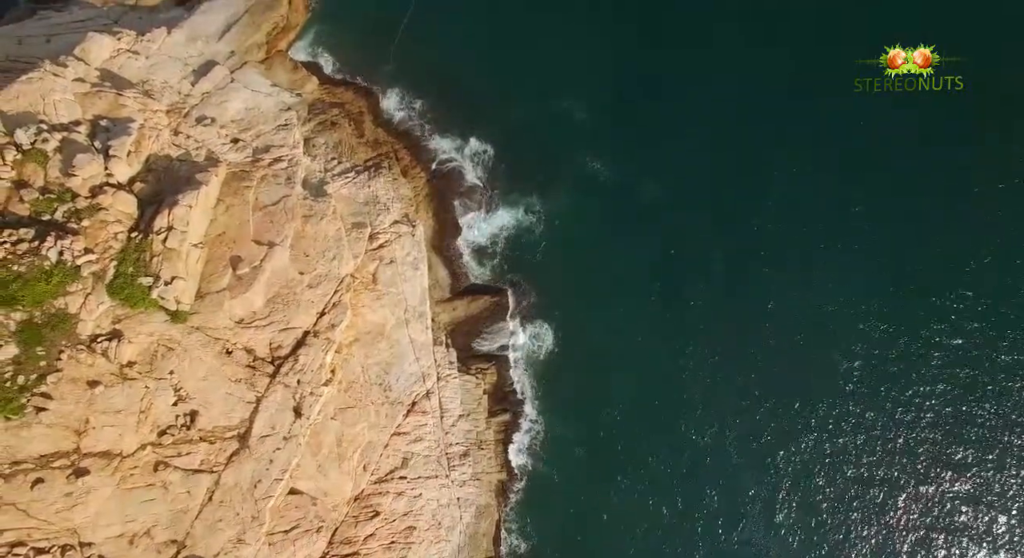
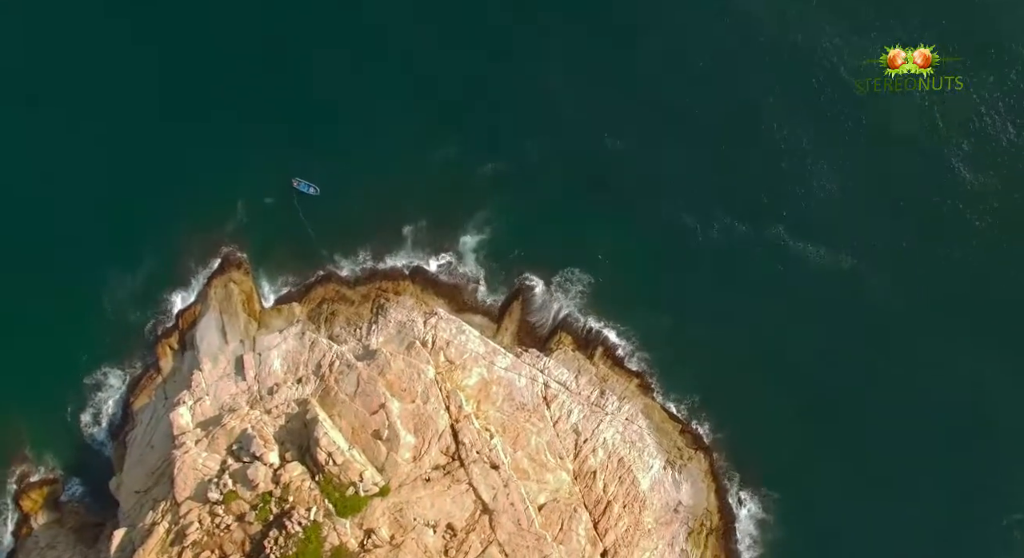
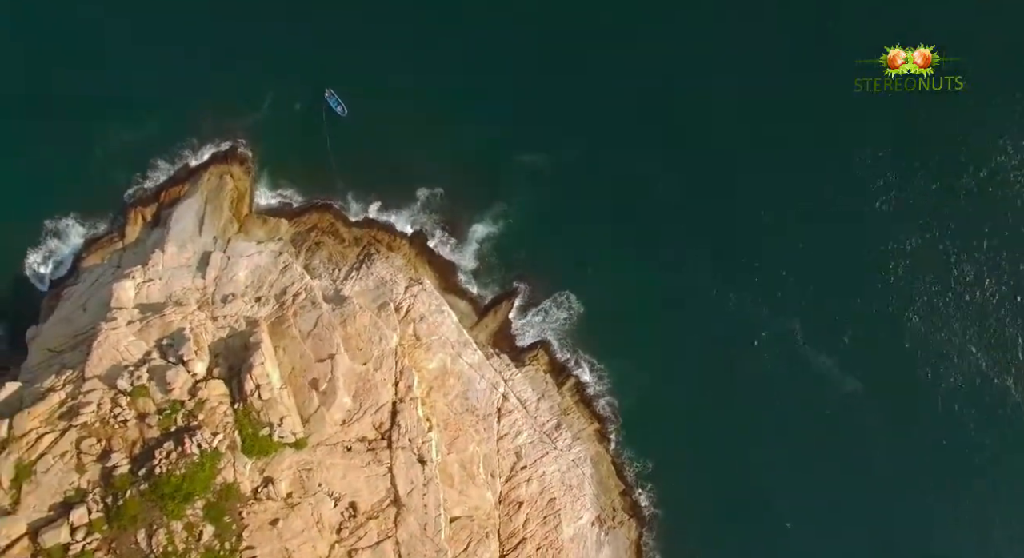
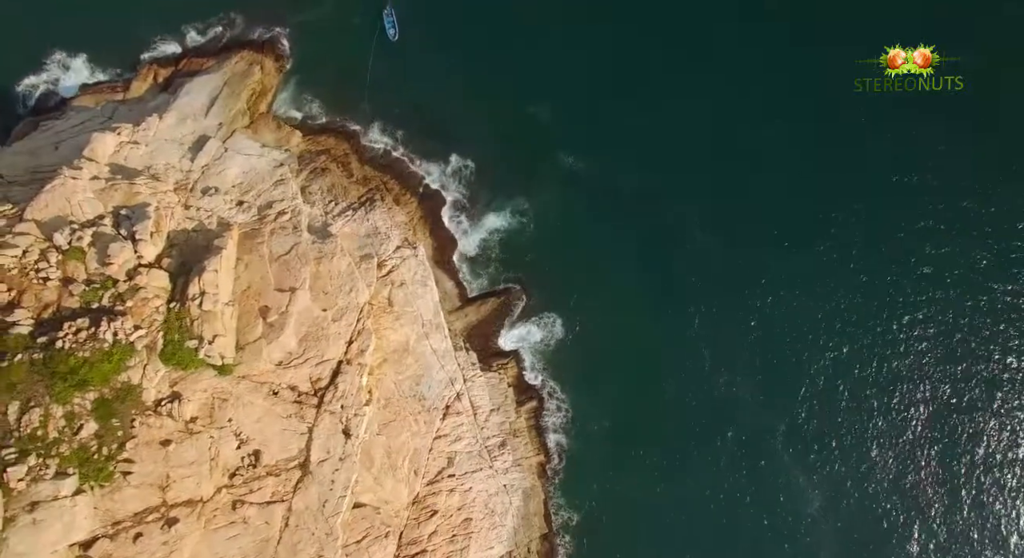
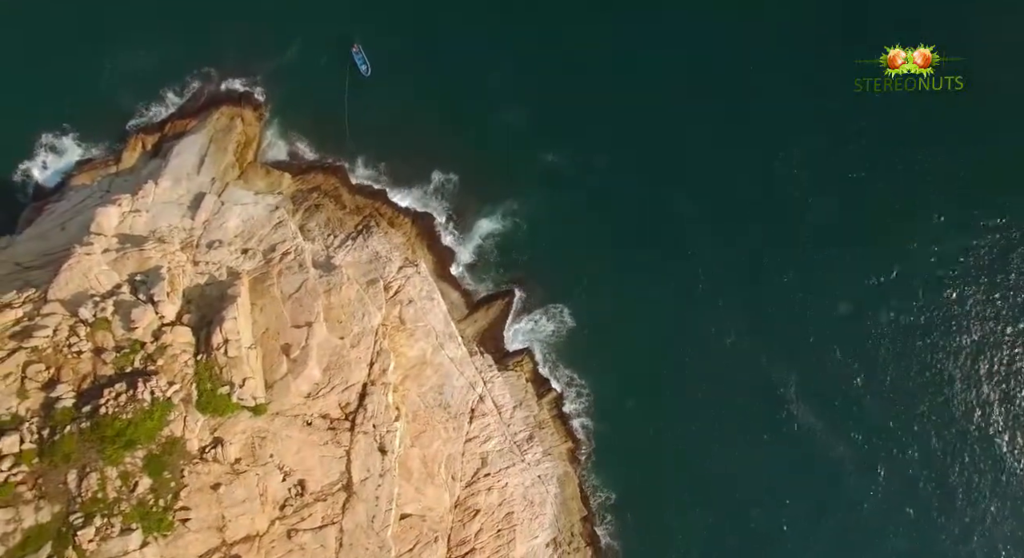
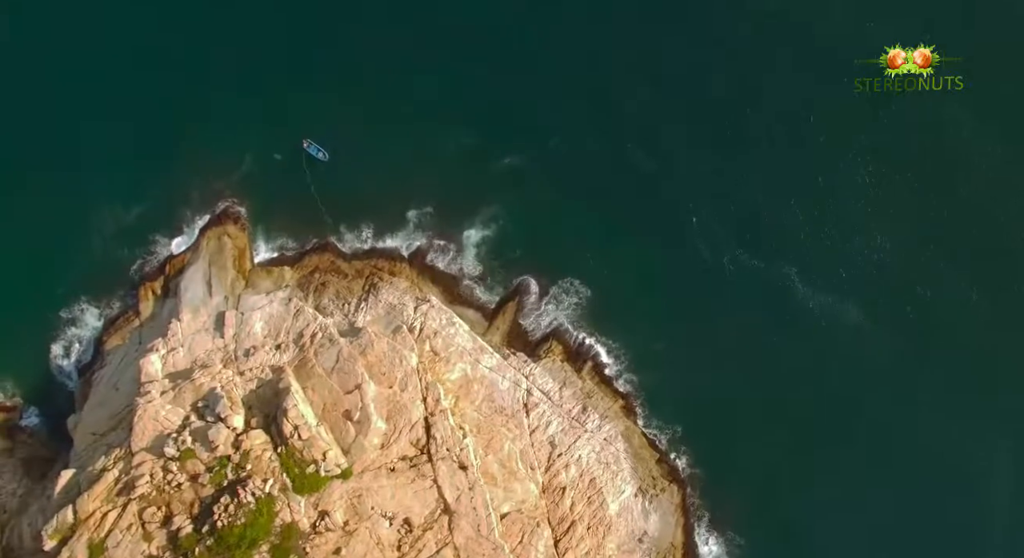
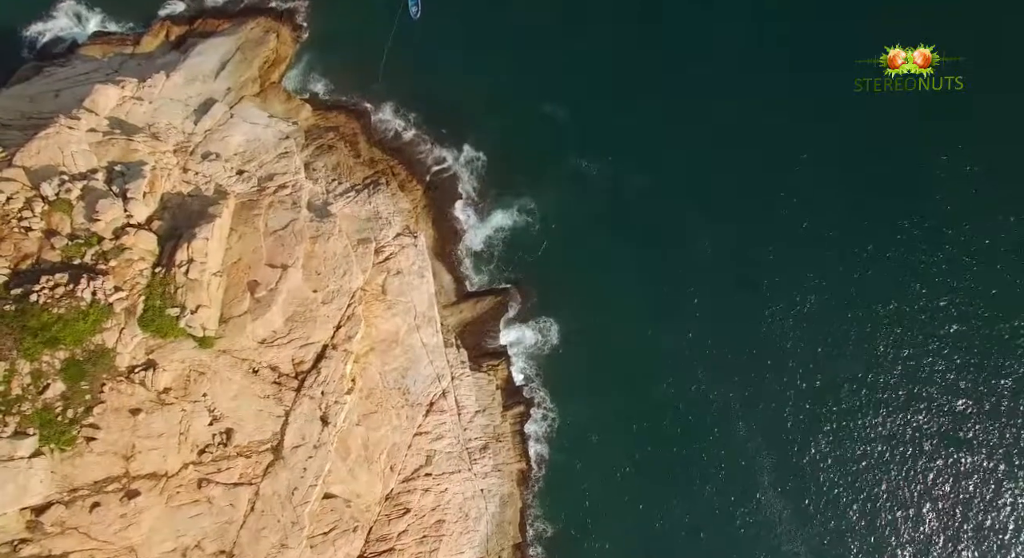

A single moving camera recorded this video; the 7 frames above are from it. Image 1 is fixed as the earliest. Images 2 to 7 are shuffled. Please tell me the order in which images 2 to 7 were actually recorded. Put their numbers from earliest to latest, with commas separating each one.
7, 4, 5, 3, 6, 2
